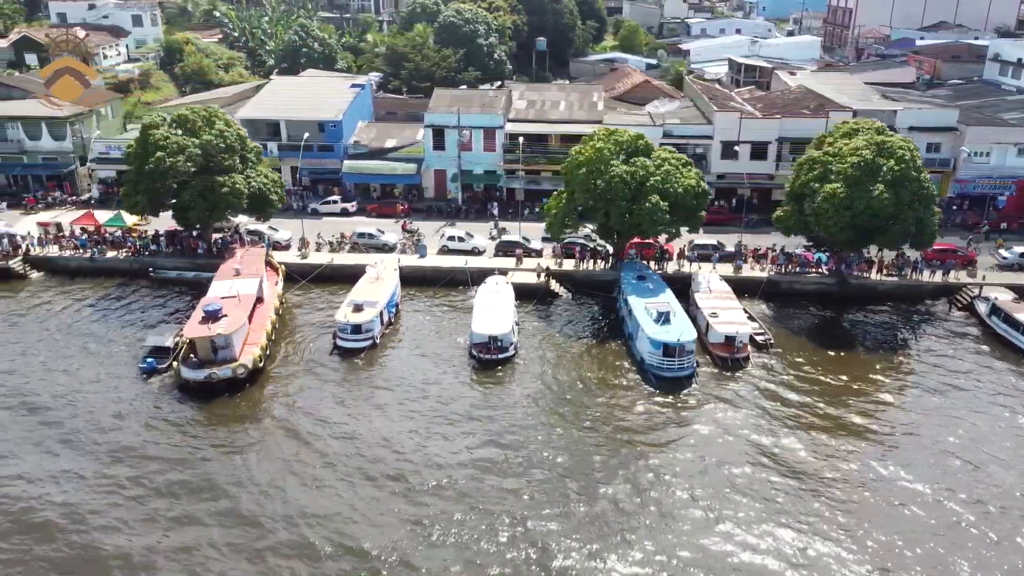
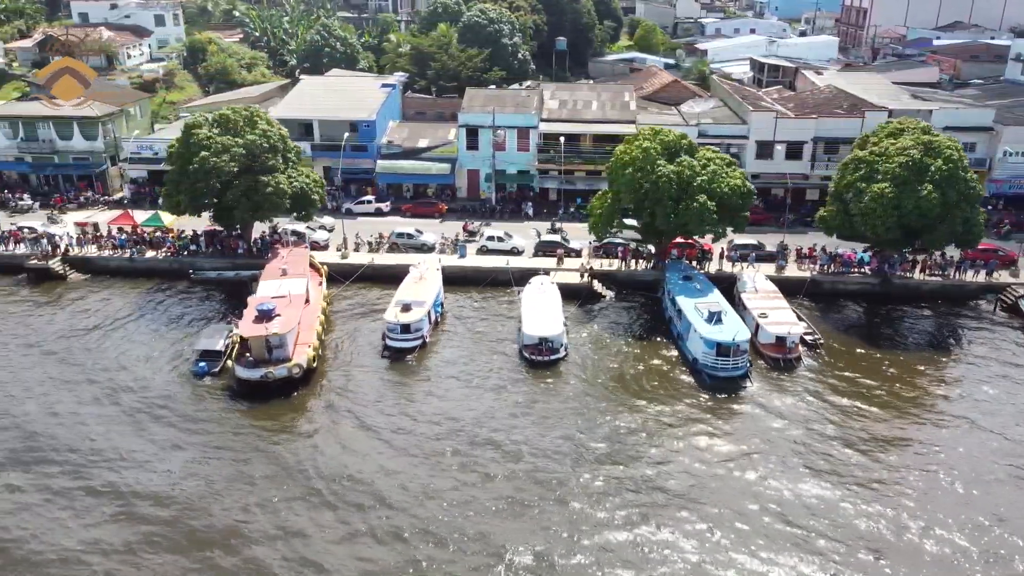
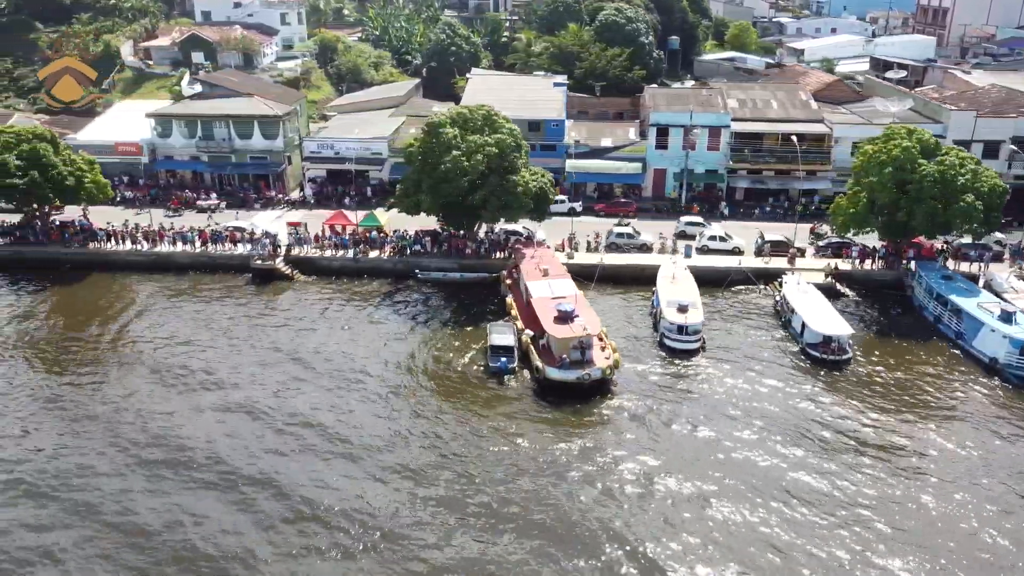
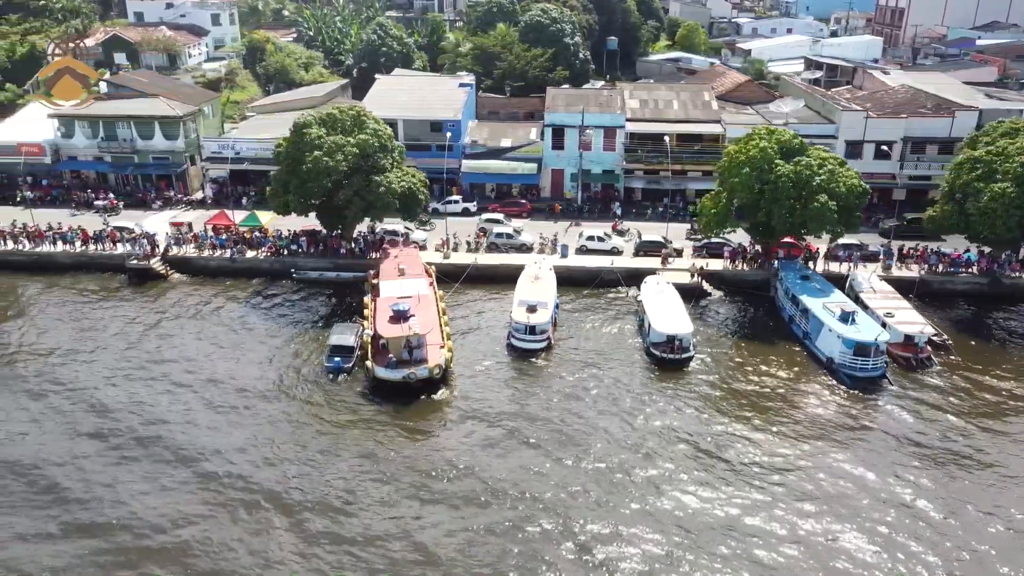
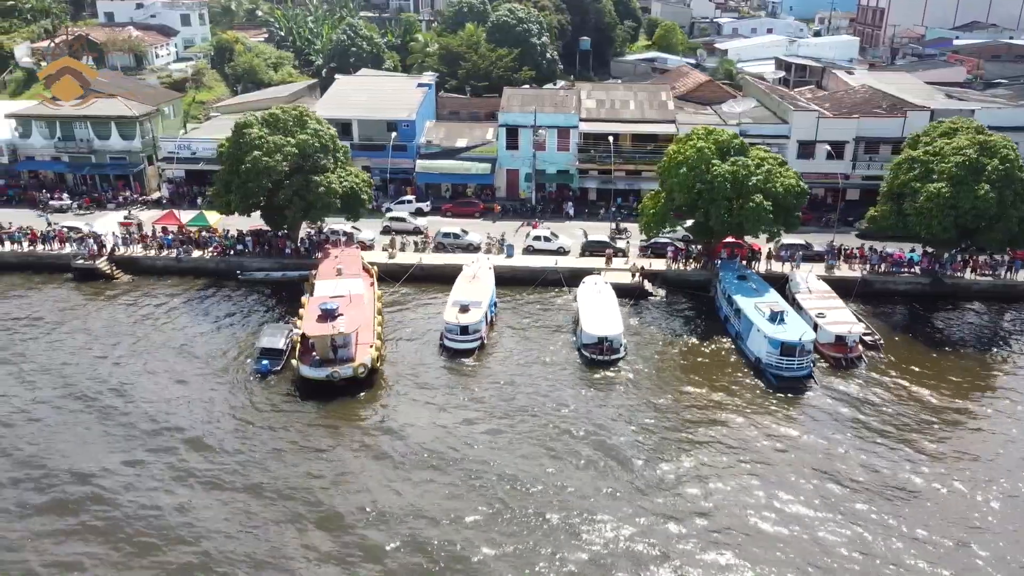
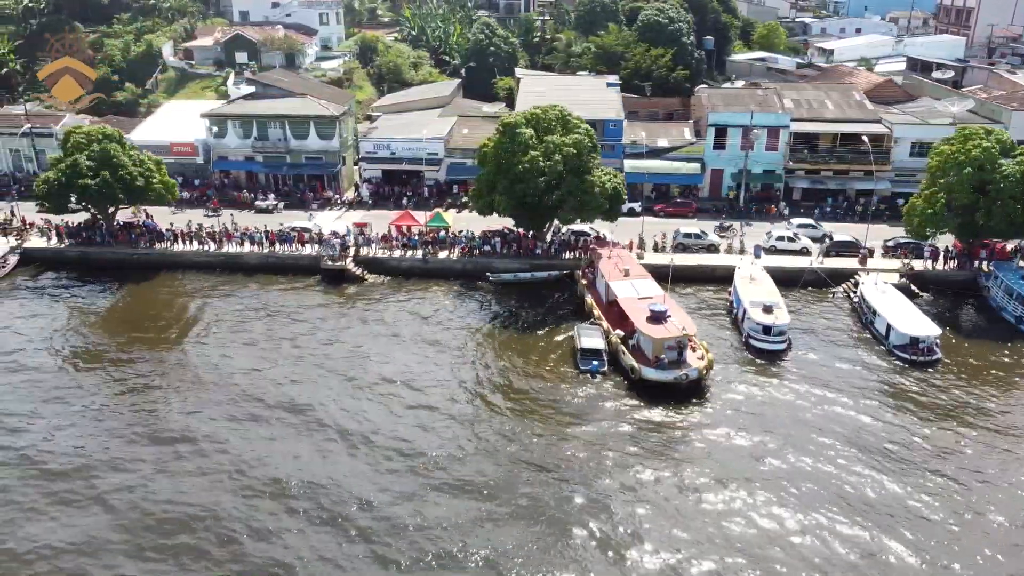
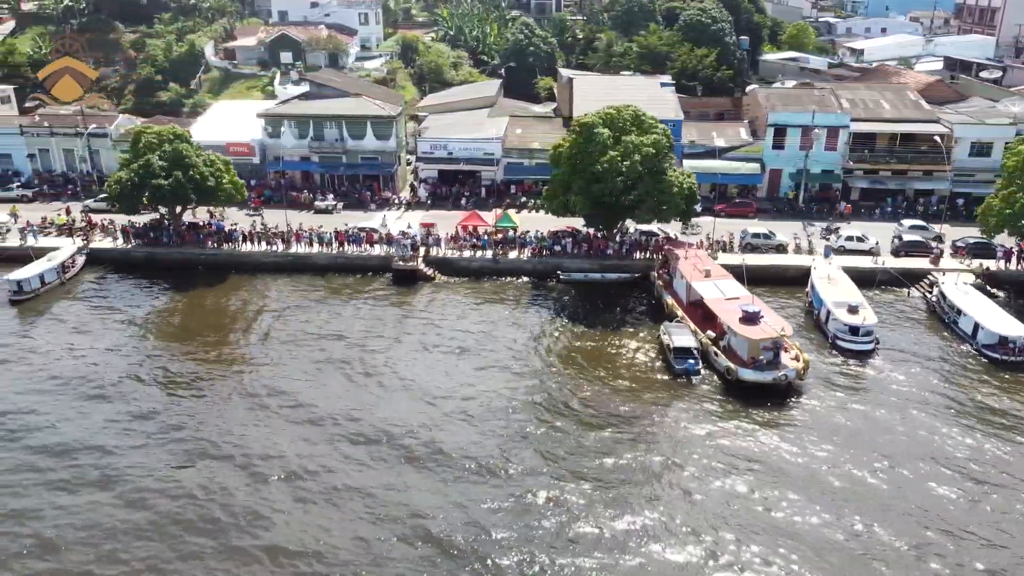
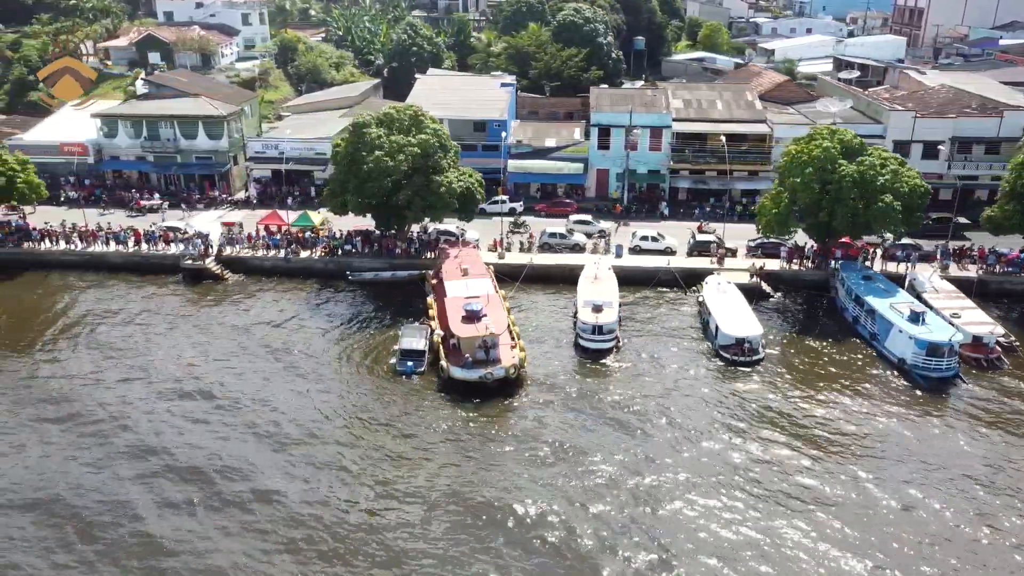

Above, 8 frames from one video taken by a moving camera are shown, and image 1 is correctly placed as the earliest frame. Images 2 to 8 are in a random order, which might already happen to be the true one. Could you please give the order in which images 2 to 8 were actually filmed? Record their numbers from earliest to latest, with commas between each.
2, 5, 4, 8, 3, 6, 7
